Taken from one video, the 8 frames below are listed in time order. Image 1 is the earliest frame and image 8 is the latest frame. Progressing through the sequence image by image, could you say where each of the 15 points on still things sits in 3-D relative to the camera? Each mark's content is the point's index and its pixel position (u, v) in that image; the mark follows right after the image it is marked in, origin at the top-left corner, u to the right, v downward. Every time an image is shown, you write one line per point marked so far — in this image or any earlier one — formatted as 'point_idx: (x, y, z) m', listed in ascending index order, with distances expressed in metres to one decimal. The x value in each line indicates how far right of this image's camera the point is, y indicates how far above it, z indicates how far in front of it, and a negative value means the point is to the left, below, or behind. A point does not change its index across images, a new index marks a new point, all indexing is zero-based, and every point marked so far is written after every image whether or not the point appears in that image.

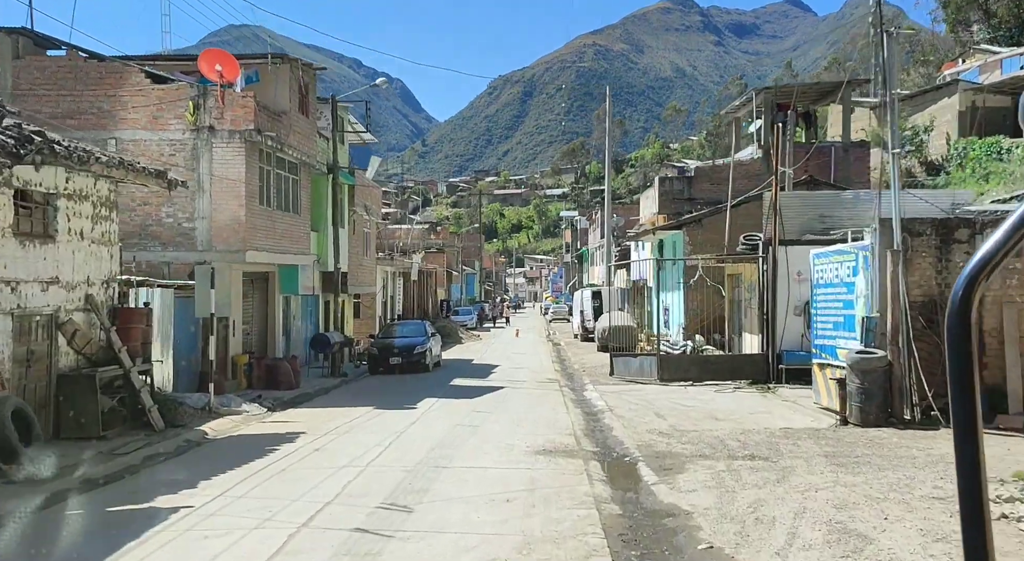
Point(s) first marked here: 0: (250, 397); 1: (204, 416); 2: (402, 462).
0: (-4.8, -2.2, +19.0) m
1: (-4.8, -2.1, +16.1) m
2: (-1.2, -2.0, +11.5) m
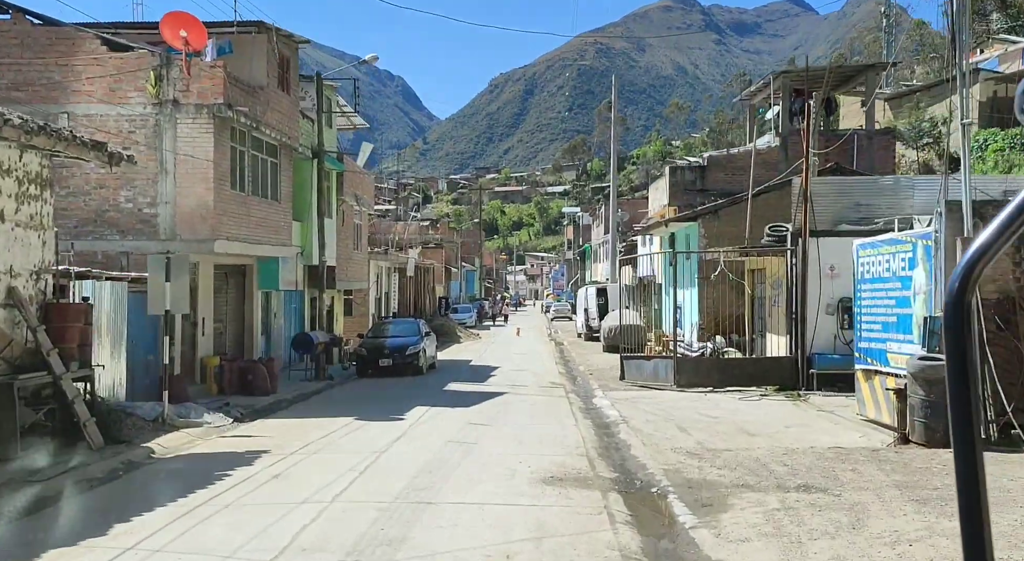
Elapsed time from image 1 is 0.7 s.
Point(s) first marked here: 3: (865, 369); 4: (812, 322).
0: (-4.8, -2.0, +16.8) m
1: (-4.8, -2.0, +13.9) m
2: (-1.2, -1.9, +9.3) m
3: (+5.2, -1.3, +15.1) m
4: (+5.8, -0.8, +19.9) m
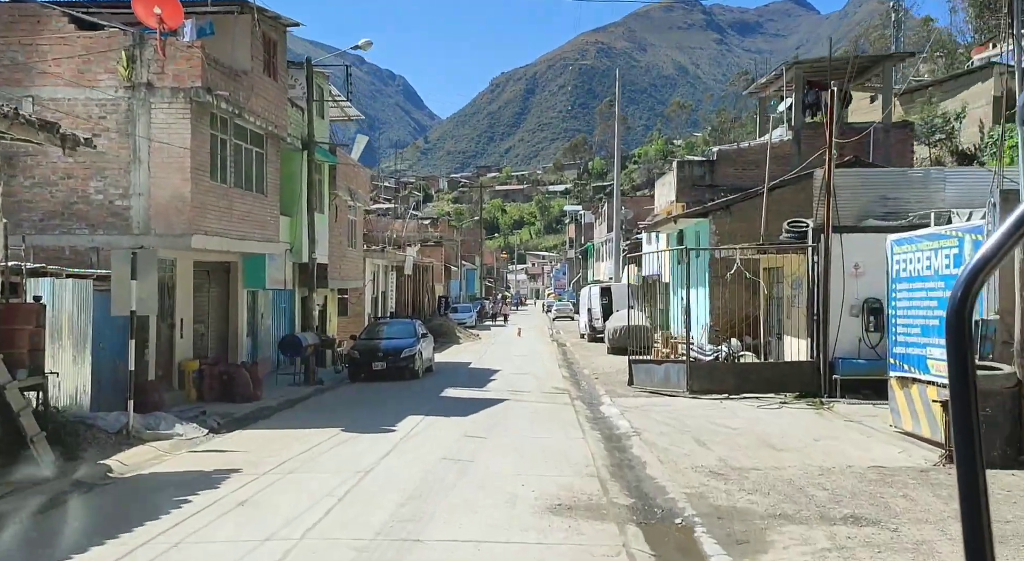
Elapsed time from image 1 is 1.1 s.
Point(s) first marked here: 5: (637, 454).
0: (-4.8, -2.0, +15.5) m
1: (-4.8, -2.0, +12.5) m
2: (-1.2, -1.9, +8.0) m
3: (+5.2, -1.3, +13.8) m
4: (+5.8, -0.8, +18.6) m
5: (+1.5, -2.1, +12.6) m
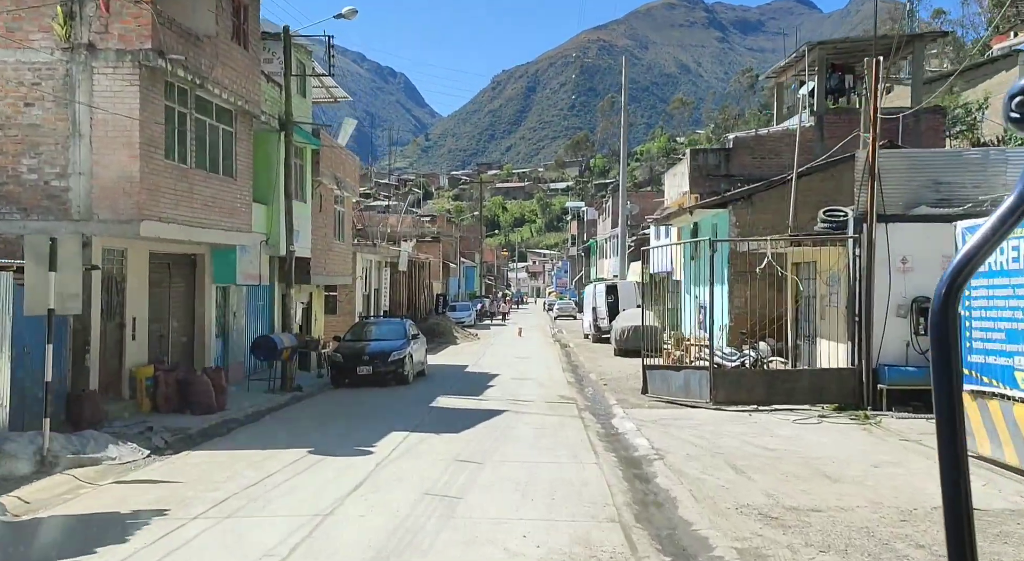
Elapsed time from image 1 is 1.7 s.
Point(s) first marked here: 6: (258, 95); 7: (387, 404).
0: (-4.8, -1.9, +13.2) m
1: (-4.8, -1.9, +10.3) m
2: (-1.2, -1.9, +5.7) m
3: (+5.2, -1.2, +11.5) m
4: (+5.8, -0.7, +16.3) m
5: (+1.5, -2.1, +10.3) m
6: (-4.7, +3.4, +19.1) m
7: (-2.2, -2.2, +18.7) m
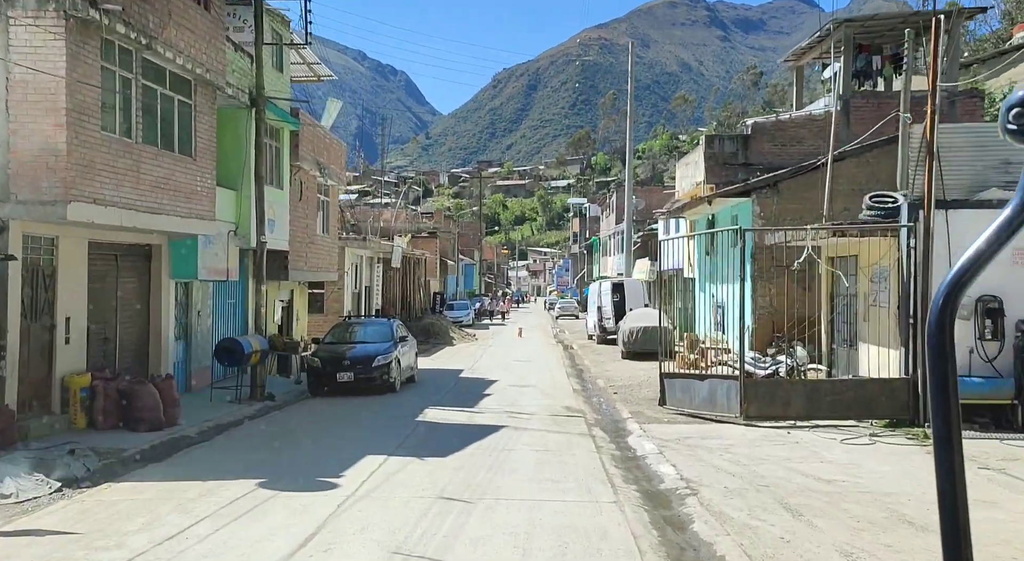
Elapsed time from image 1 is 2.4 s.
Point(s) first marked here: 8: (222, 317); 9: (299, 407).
0: (-4.8, -1.8, +10.9) m
1: (-4.8, -1.8, +8.0) m
2: (-1.2, -1.8, +3.4) m
3: (+5.2, -1.2, +9.2) m
4: (+5.8, -0.7, +14.0) m
5: (+1.5, -2.0, +8.0) m
6: (-4.7, +3.5, +16.8) m
7: (-2.3, -2.2, +16.4) m
8: (-5.4, -0.7, +19.3) m
9: (-3.7, -2.2, +17.7) m
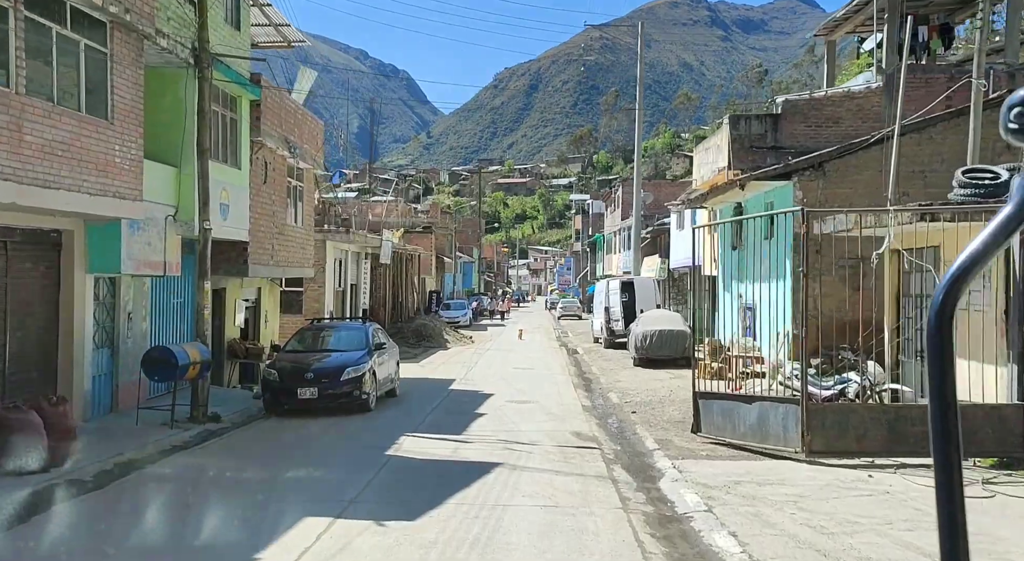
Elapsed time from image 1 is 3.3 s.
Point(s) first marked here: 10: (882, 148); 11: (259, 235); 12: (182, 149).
0: (-4.9, -1.8, +7.7) m
1: (-4.8, -1.8, +4.7) m
2: (-1.3, -1.8, +0.2) m
3: (+5.1, -1.1, +5.9) m
4: (+5.8, -0.7, +10.7) m
5: (+1.5, -2.0, +4.8) m
6: (-4.7, +3.6, +13.5) m
7: (-2.3, -2.1, +13.2) m
8: (-5.4, -0.6, +16.1) m
9: (-3.7, -2.1, +14.5) m
10: (+6.6, +2.3, +18.2) m
11: (-4.8, +0.8, +19.5) m
12: (-4.9, +1.9, +15.2) m
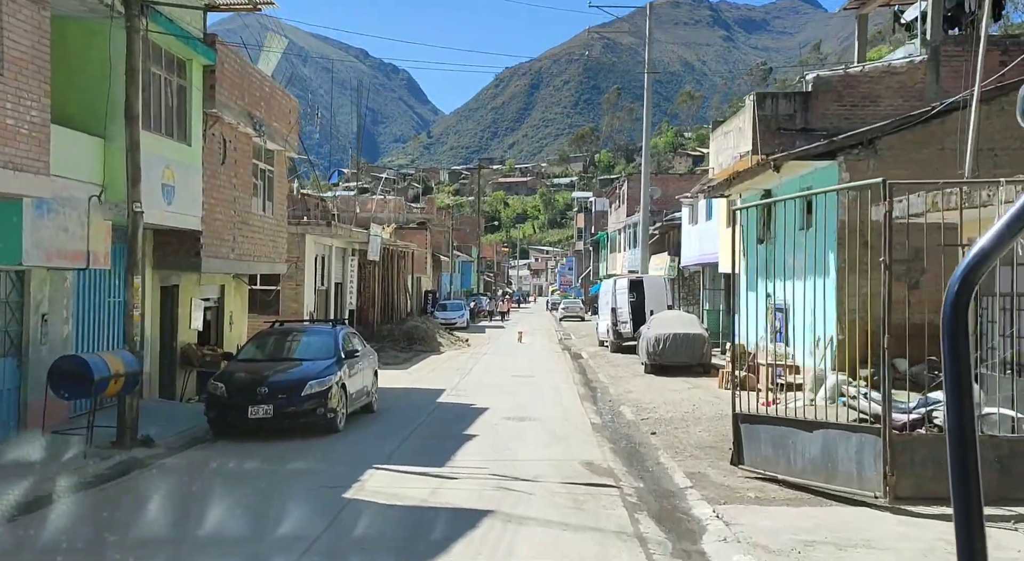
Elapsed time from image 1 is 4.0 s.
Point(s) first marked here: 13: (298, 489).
0: (-4.9, -1.7, +5.0) m
1: (-4.9, -1.7, +2.0) m
2: (-1.3, -1.7, -2.5) m
3: (+5.1, -1.1, +3.3) m
4: (+5.7, -0.6, +8.1) m
5: (+1.4, -1.9, +2.1) m
6: (-4.8, +3.7, +10.9) m
7: (-2.4, -2.0, +10.5) m
8: (-5.5, -0.5, +13.4) m
9: (-3.7, -2.0, +11.8) m
10: (+6.5, +2.4, +15.6) m
11: (-4.8, +0.9, +16.8) m
12: (-4.9, +2.0, +12.6) m
13: (-2.2, -2.0, +10.2) m
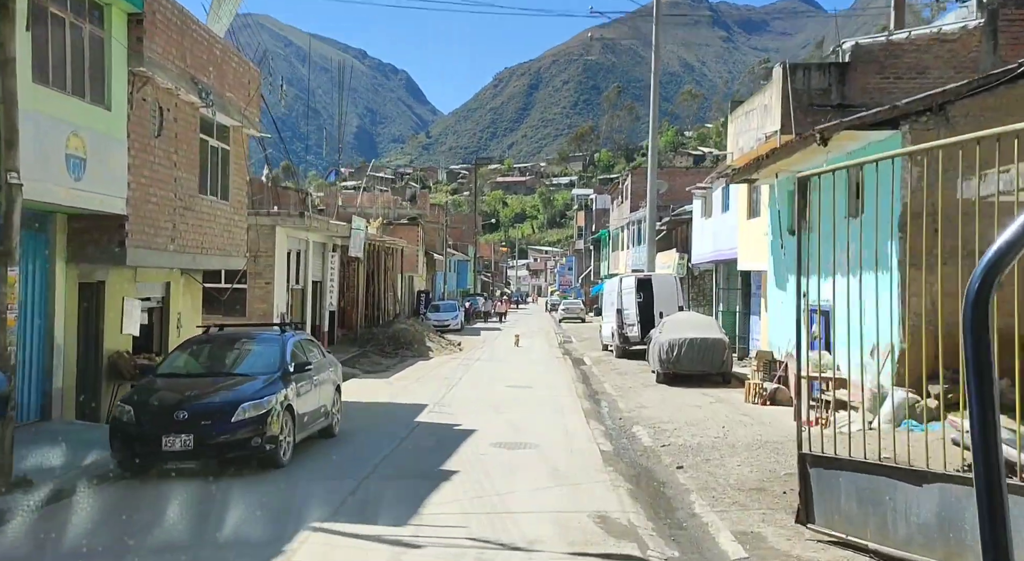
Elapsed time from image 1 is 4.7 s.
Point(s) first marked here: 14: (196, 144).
0: (-5.0, -1.6, +2.2) m
1: (-5.0, -1.6, -0.8) m
2: (-1.4, -1.6, -5.3) m
3: (+5.0, -1.0, +0.4) m
4: (+5.6, -0.5, +5.2) m
5: (+1.3, -1.8, -0.7) m
6: (-4.8, +3.7, +8.0) m
7: (-2.5, -2.0, +7.7) m
8: (-5.6, -0.5, +10.6) m
9: (-3.8, -2.0, +9.0) m
10: (+6.4, +2.4, +12.7) m
11: (-4.9, +1.0, +14.0) m
12: (-5.0, +2.1, +9.7) m
13: (-2.3, -2.0, +7.4) m
14: (-4.8, +2.1, +15.9) m
